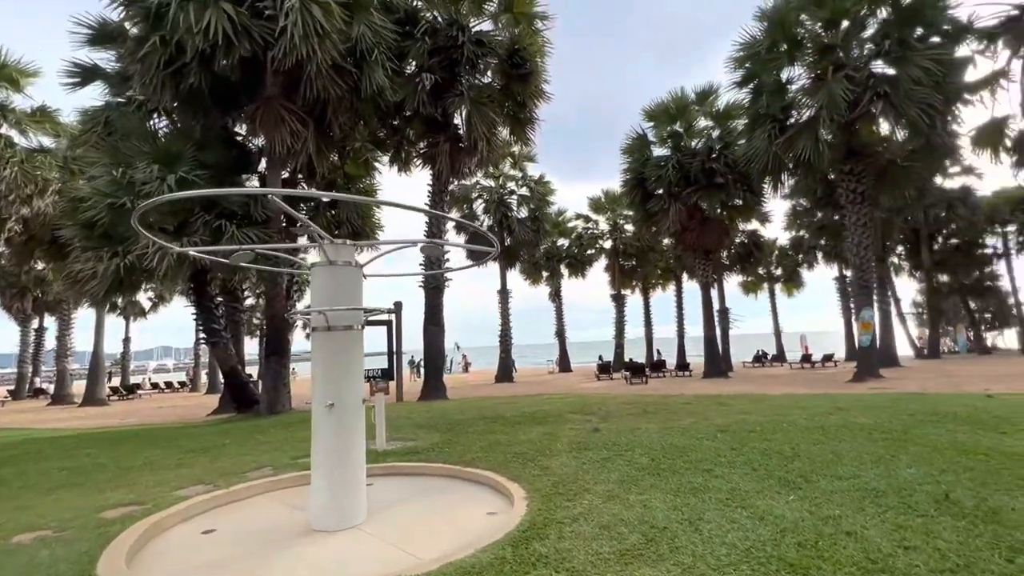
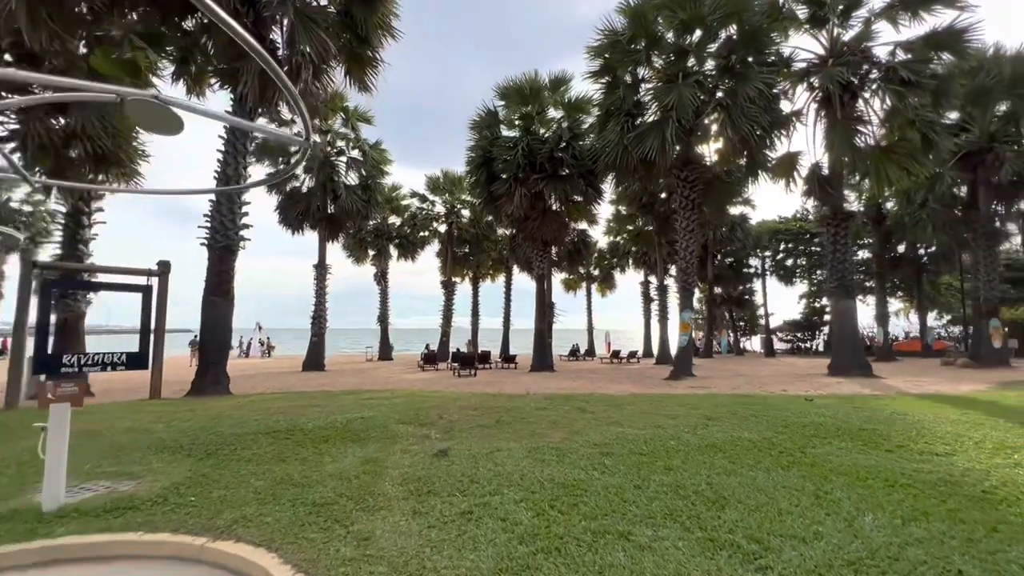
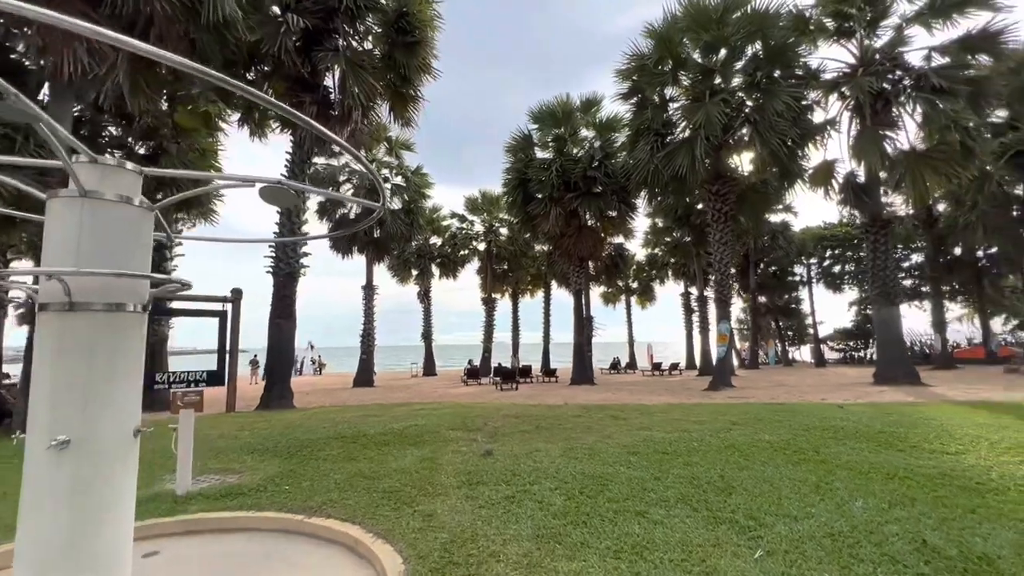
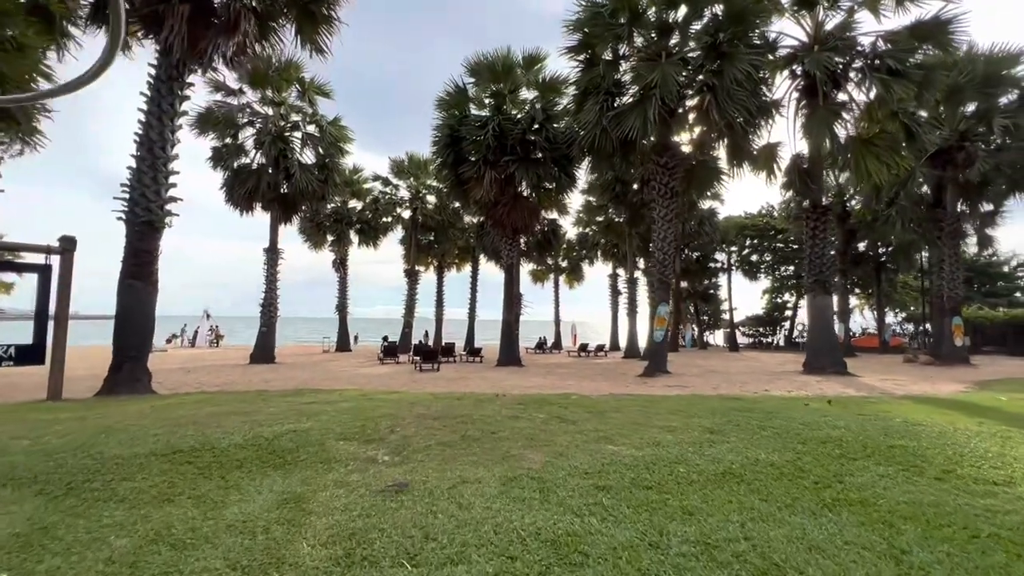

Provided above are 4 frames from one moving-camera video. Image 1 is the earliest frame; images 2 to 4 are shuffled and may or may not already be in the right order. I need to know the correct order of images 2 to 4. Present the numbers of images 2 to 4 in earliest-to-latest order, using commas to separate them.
3, 2, 4
